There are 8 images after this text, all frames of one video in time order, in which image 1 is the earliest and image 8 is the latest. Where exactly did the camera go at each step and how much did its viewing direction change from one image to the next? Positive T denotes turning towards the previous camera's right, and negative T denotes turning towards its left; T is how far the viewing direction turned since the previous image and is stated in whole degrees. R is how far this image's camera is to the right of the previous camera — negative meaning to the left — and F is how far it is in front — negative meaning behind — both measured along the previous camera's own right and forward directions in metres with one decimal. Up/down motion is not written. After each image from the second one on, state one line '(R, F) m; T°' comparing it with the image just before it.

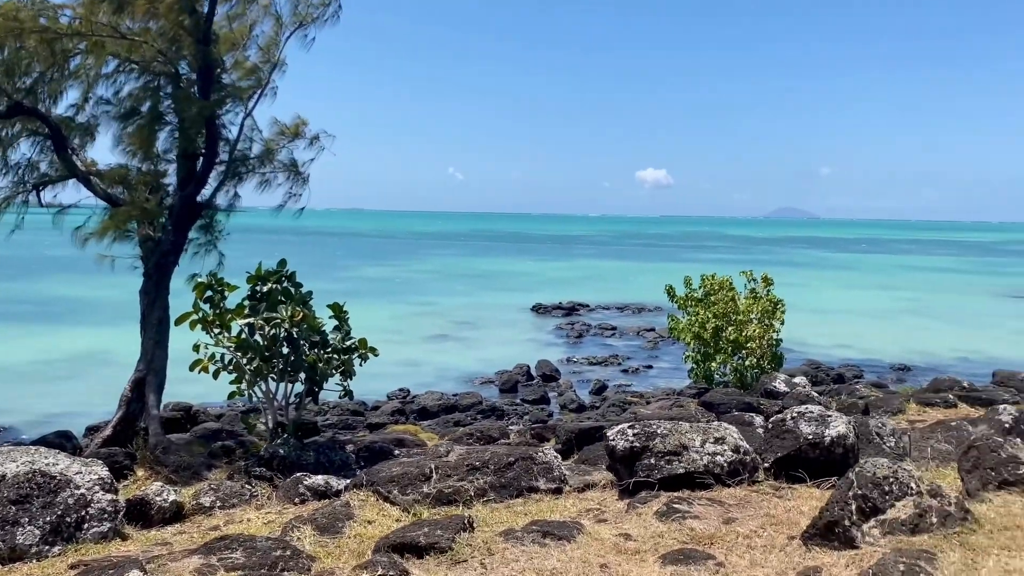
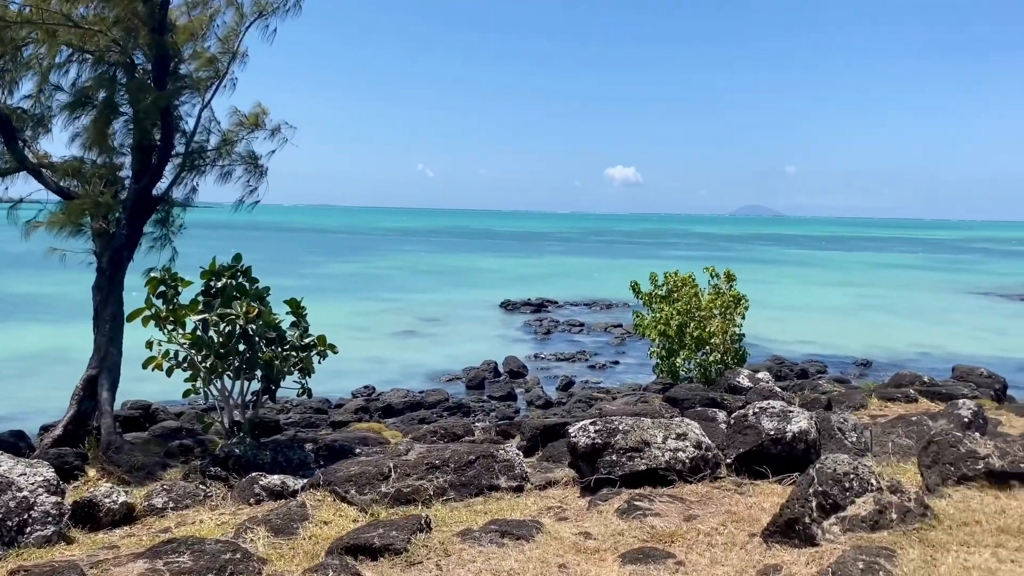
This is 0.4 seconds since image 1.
(+0.1, +0.1) m; +2°
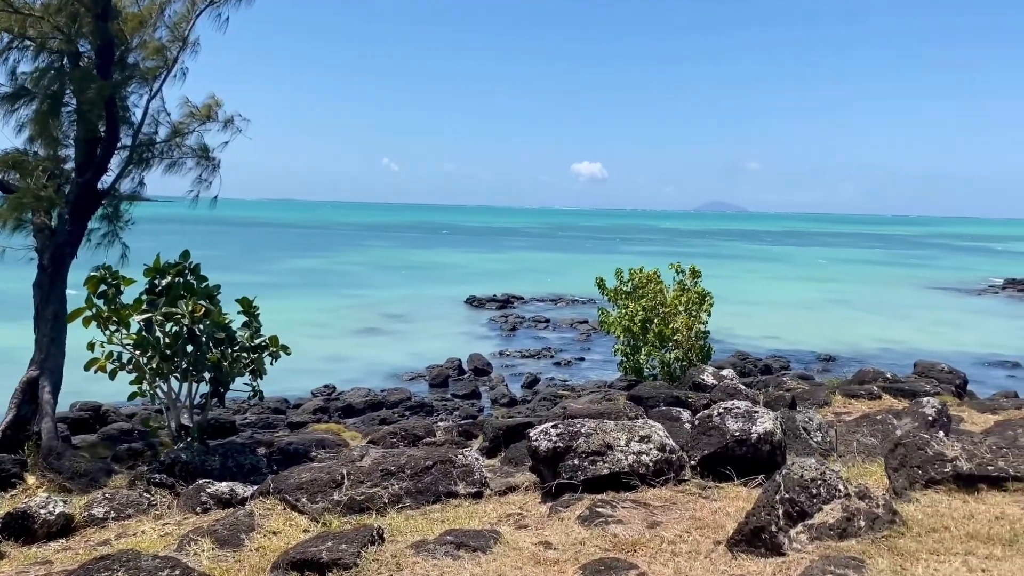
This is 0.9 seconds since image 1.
(+0.1, +0.3) m; +2°
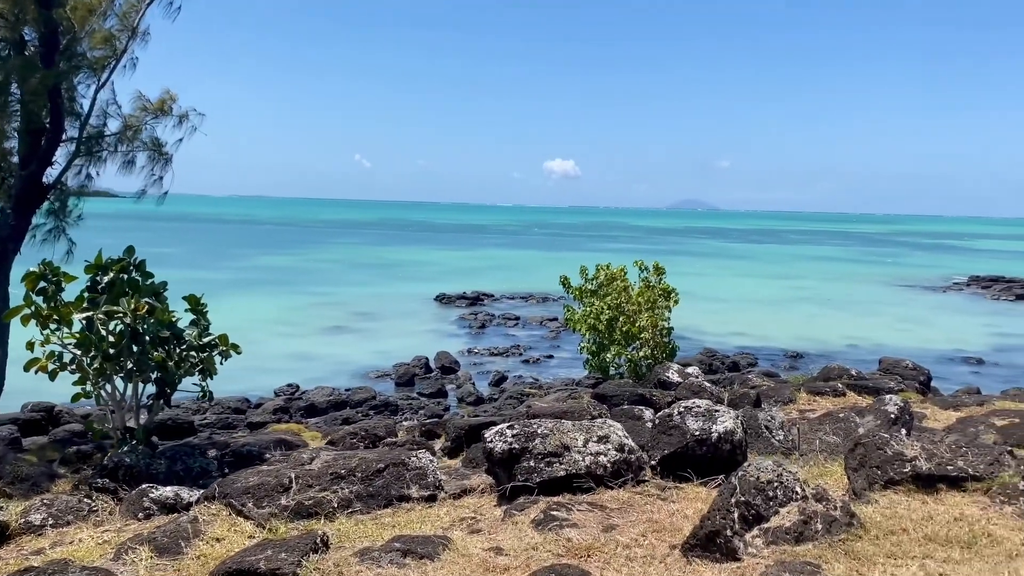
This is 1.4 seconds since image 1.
(+0.2, +0.2) m; +2°
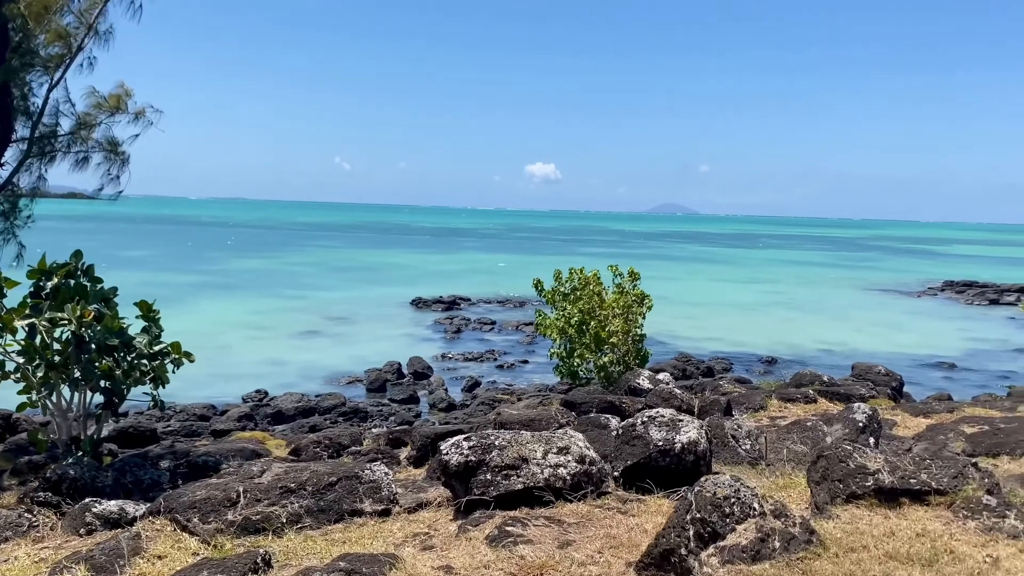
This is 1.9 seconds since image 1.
(+0.2, +0.2) m; +1°
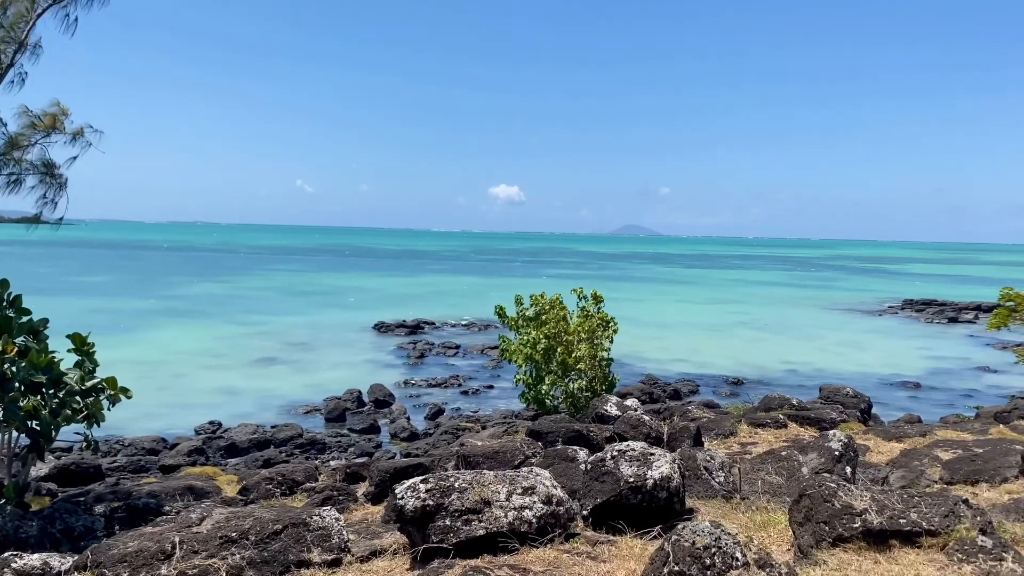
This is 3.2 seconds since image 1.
(0.0, +0.4) m; +3°
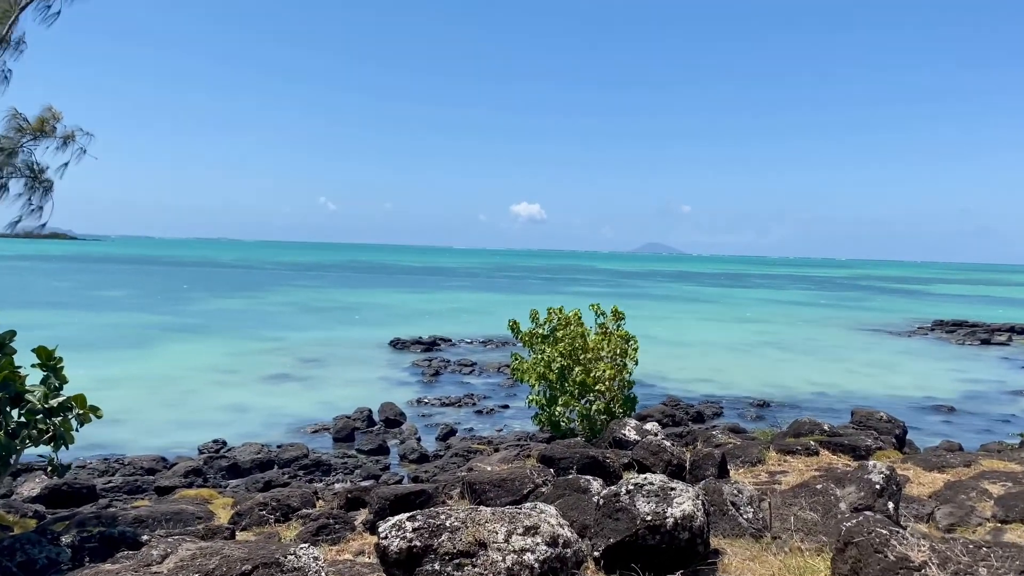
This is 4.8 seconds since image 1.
(+0.1, +0.7) m; -2°
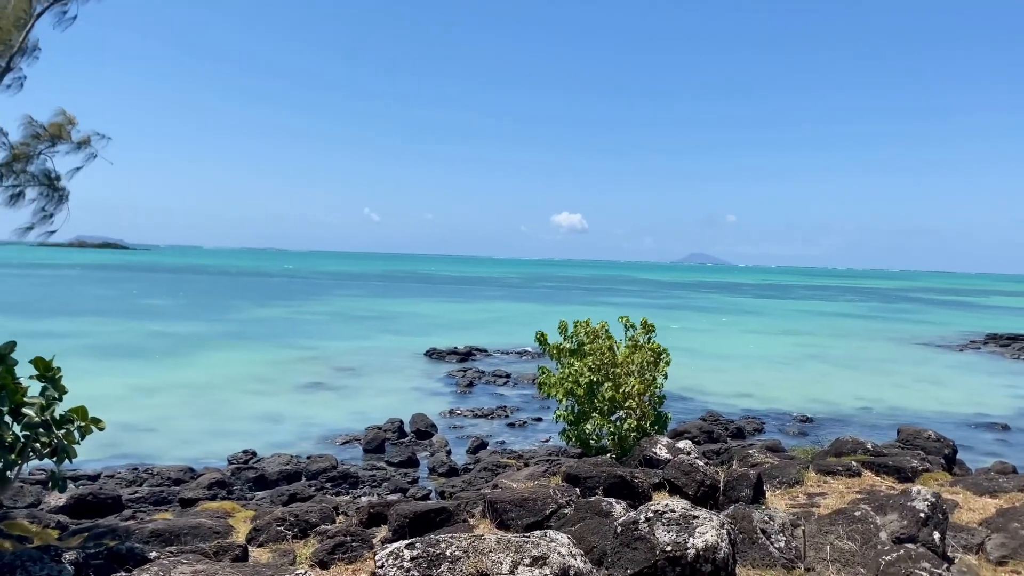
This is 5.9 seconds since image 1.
(+0.2, +0.4) m; -3°
